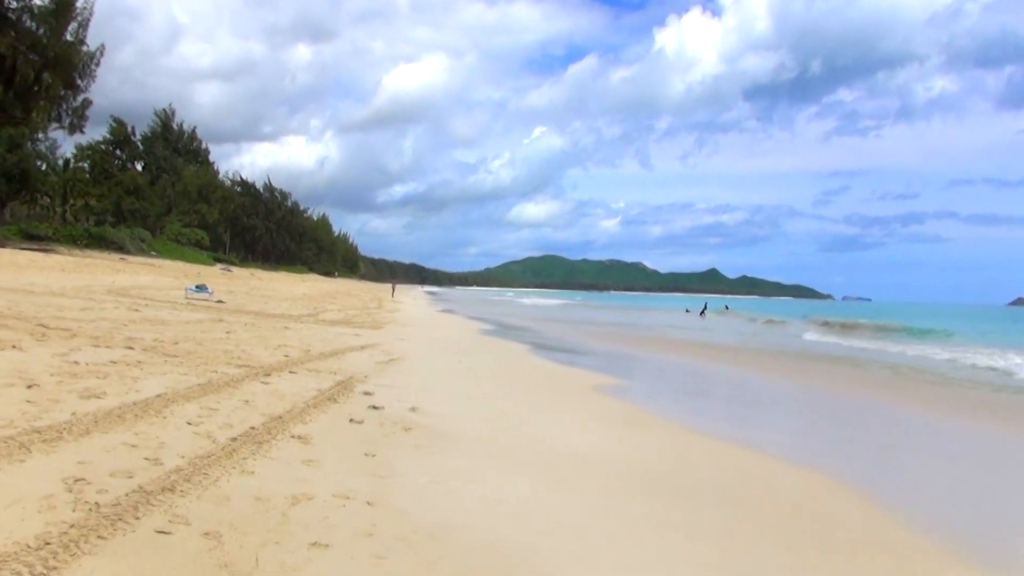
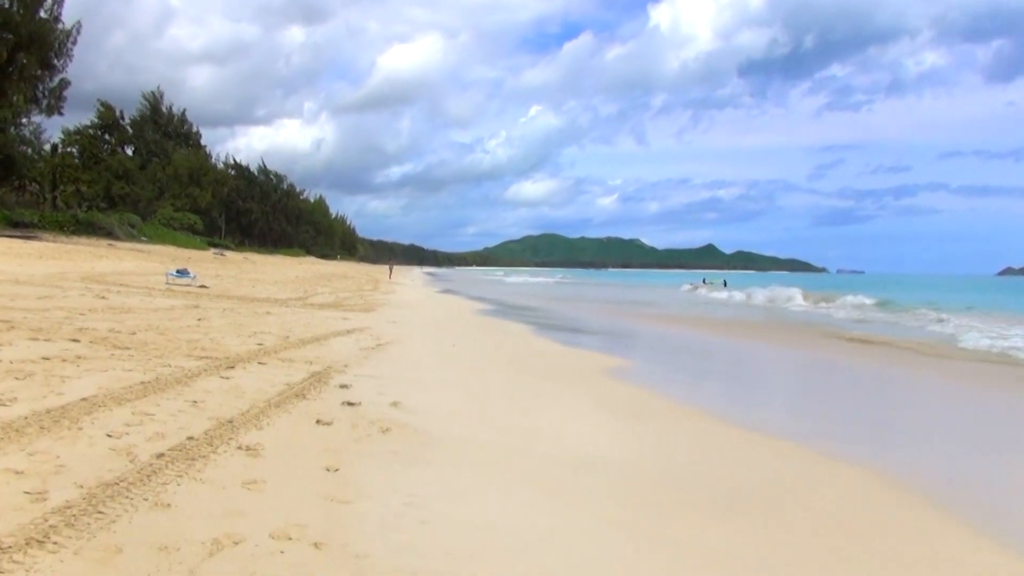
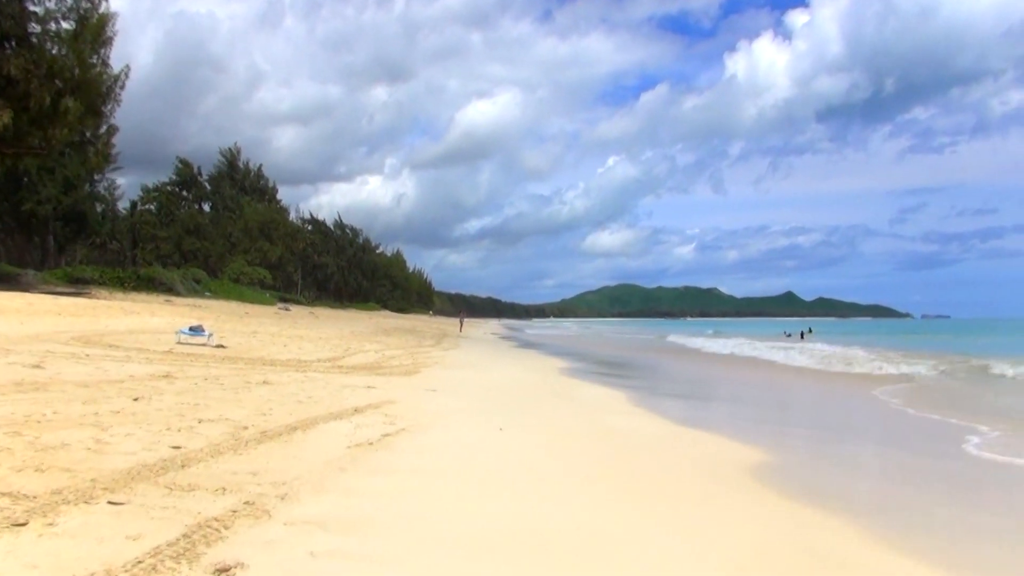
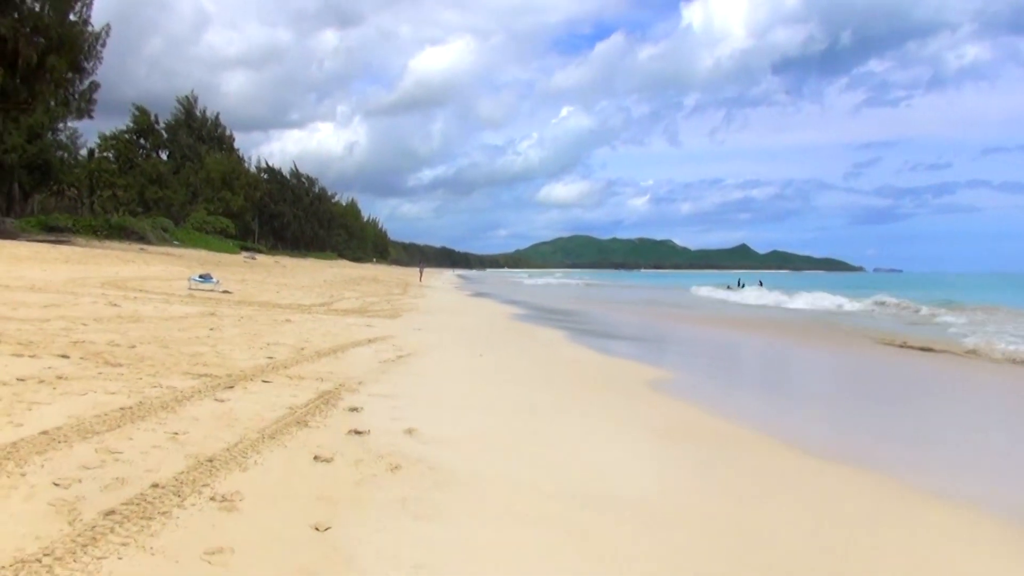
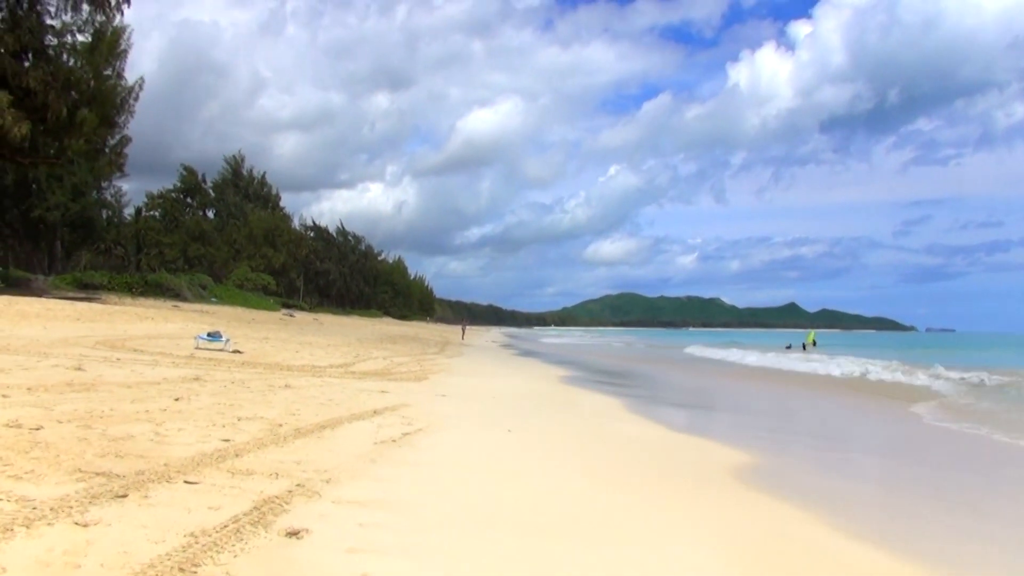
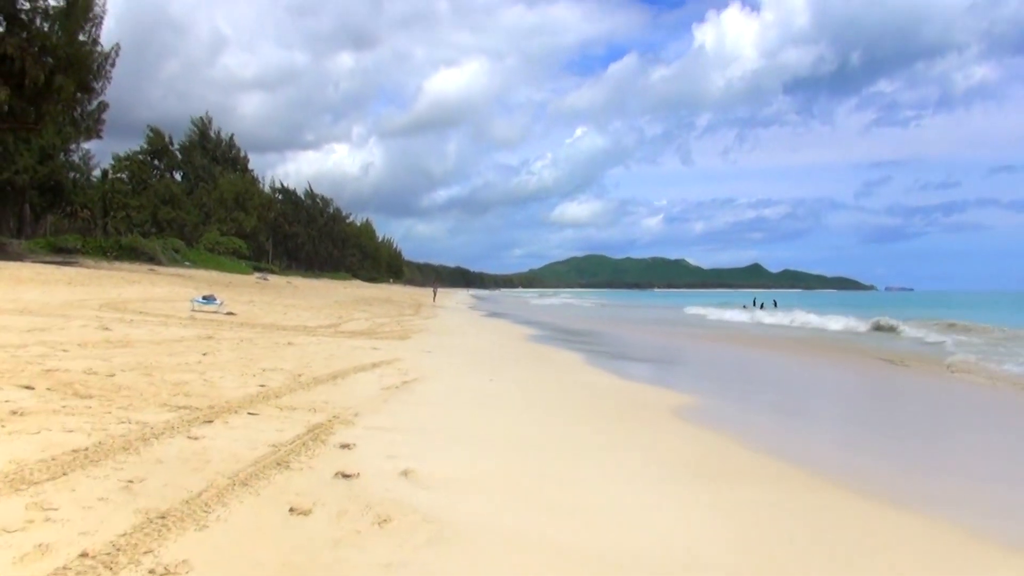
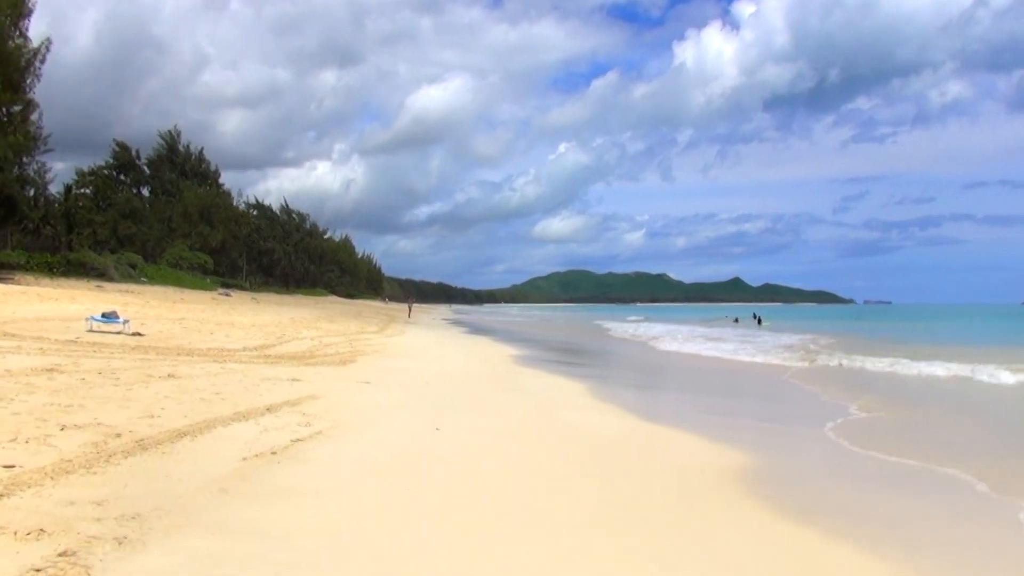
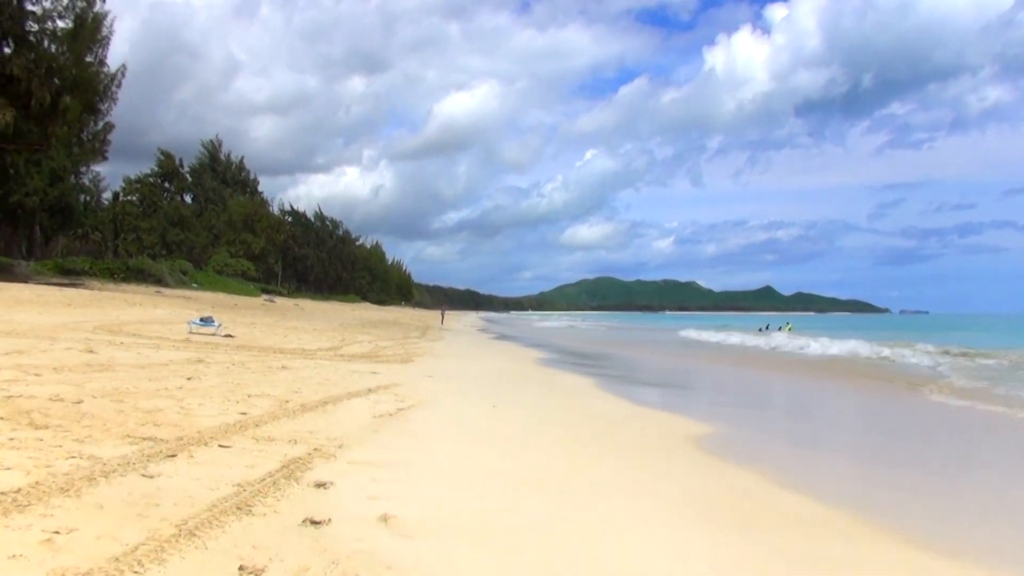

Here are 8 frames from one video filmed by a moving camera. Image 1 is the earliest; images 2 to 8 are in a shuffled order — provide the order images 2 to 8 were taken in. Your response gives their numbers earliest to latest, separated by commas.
2, 4, 6, 8, 5, 3, 7
